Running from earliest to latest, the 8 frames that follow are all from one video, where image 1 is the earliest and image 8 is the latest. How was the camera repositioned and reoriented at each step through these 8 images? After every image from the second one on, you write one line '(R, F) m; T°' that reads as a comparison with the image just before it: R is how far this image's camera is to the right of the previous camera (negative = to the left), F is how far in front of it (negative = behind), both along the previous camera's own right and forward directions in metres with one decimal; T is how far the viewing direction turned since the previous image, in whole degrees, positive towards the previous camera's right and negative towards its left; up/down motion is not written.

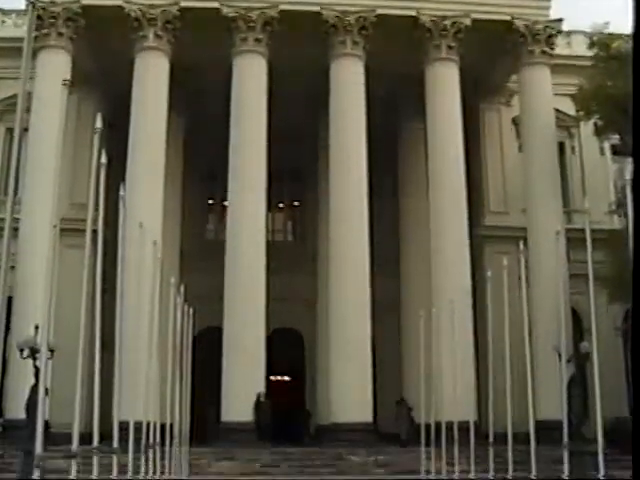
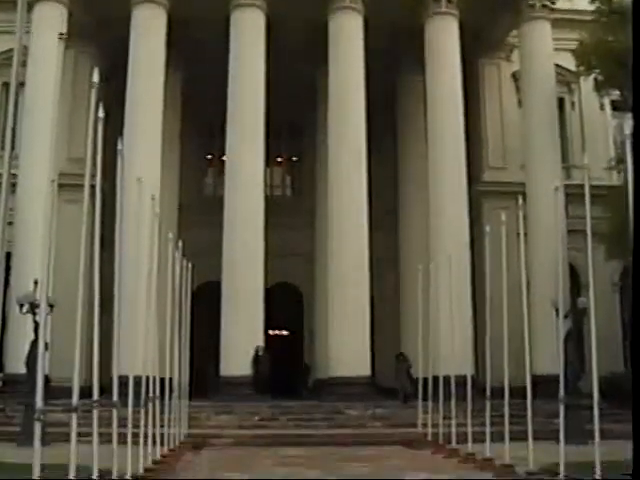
(0.0, 0.0) m; 0°
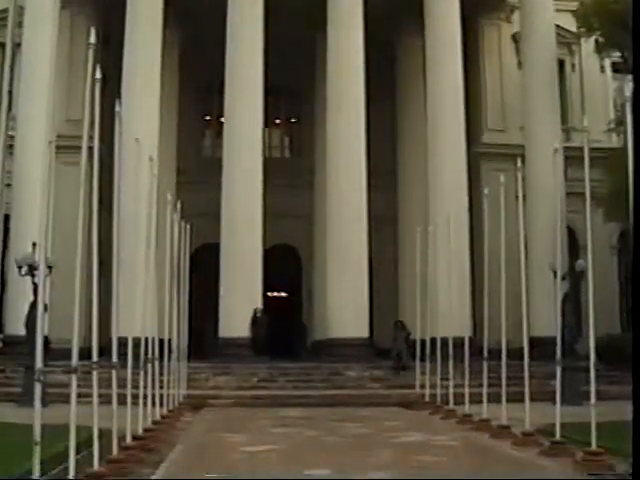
(0.0, 0.0) m; 0°
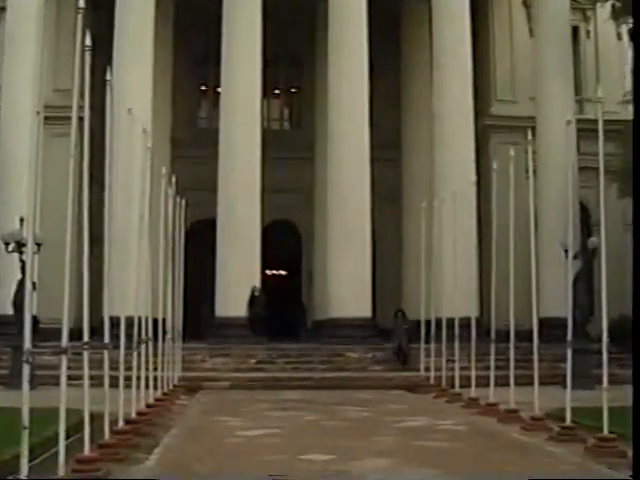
(0.0, +1.0) m; 0°
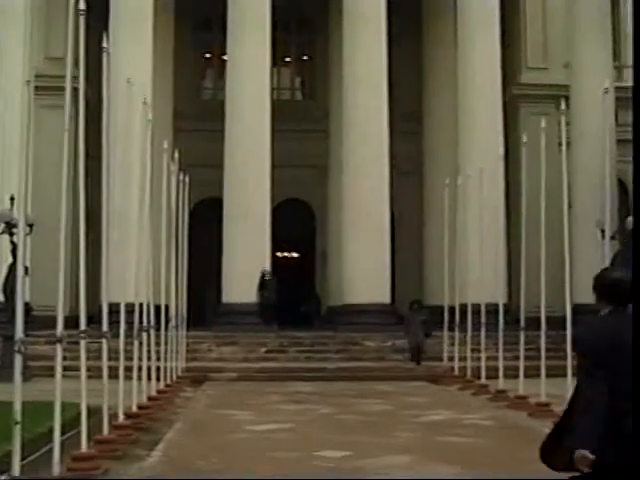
(-0.1, +1.7) m; -1°
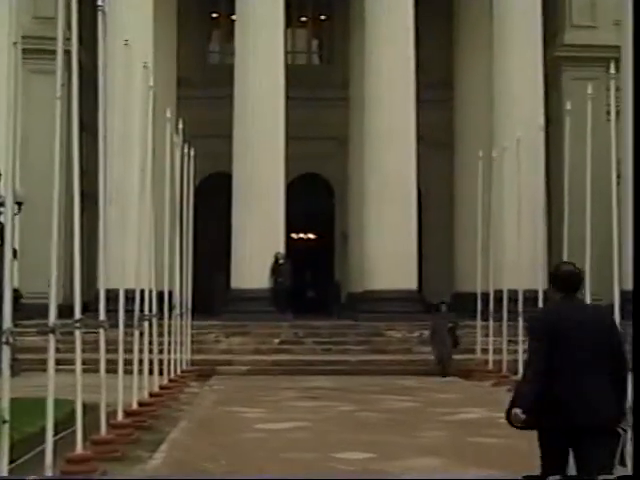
(-0.1, +2.1) m; -1°
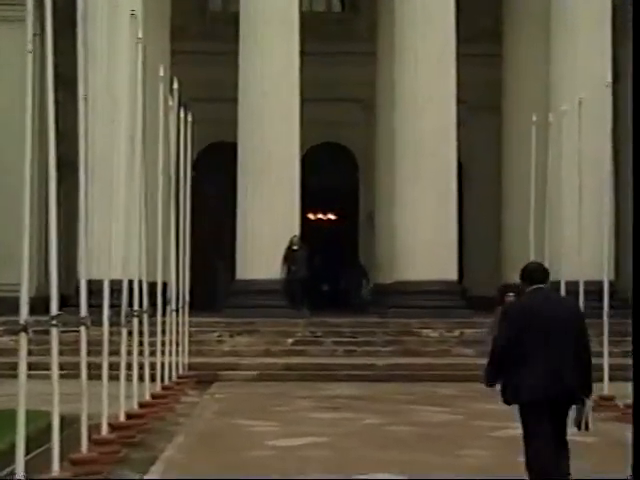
(-0.1, +3.1) m; -1°
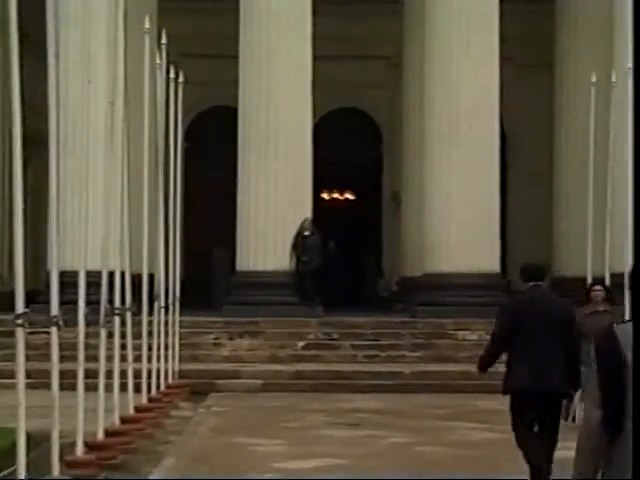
(0.0, +2.6) m; -1°
